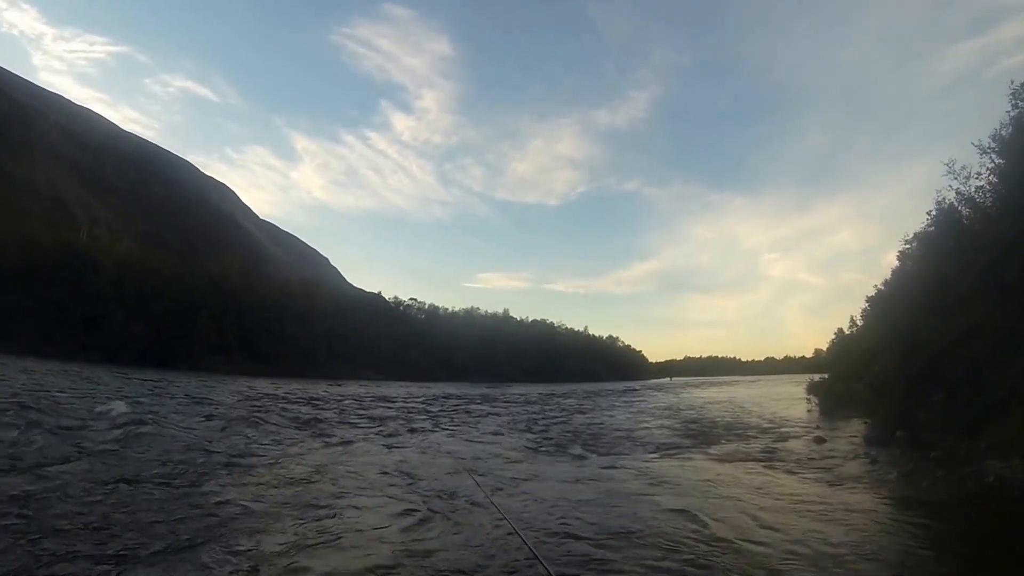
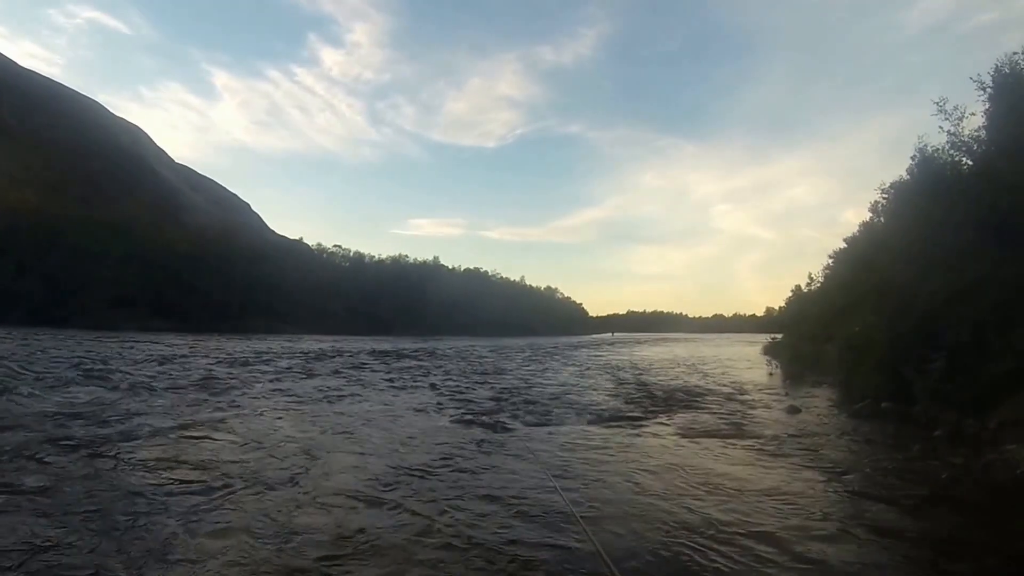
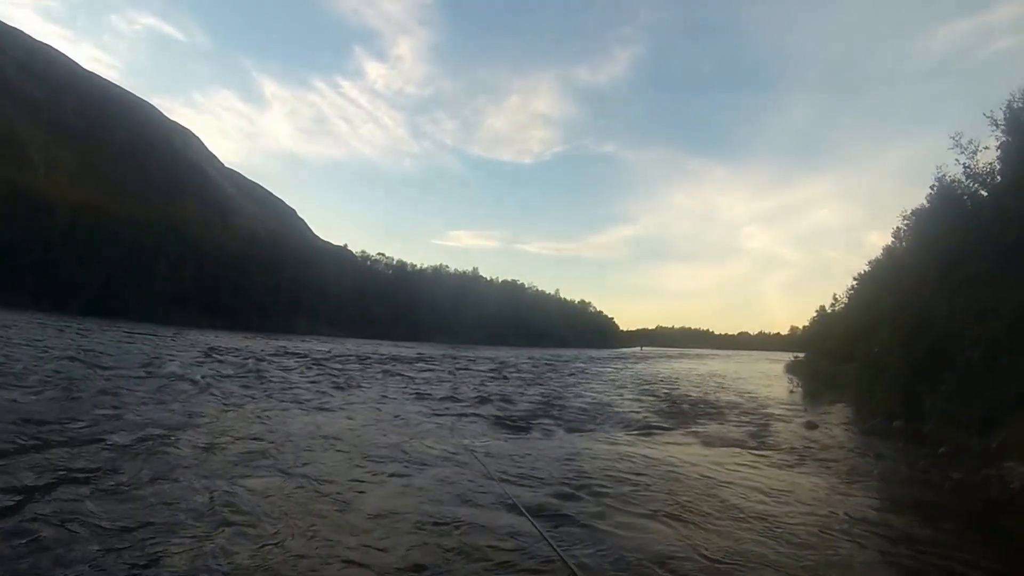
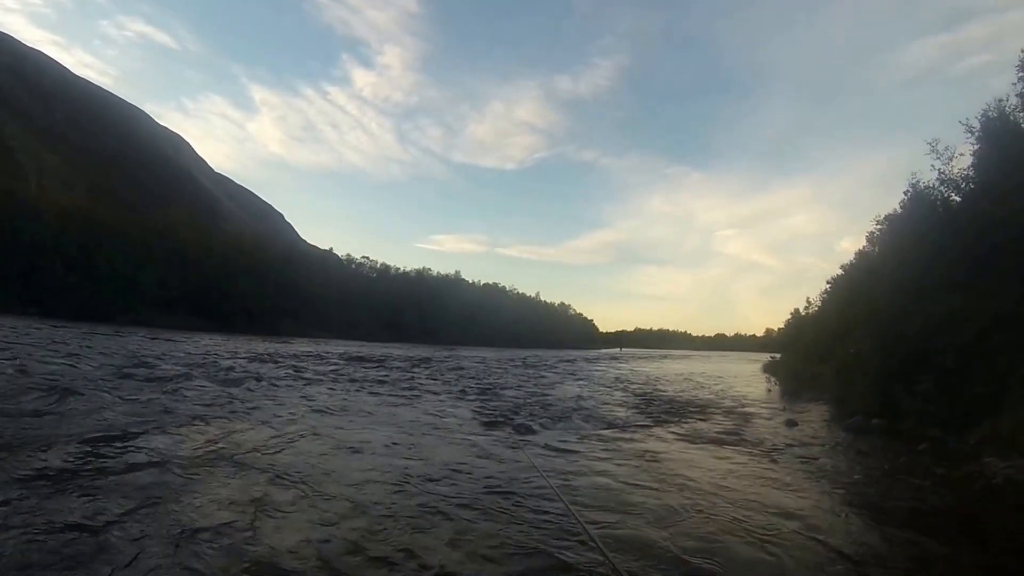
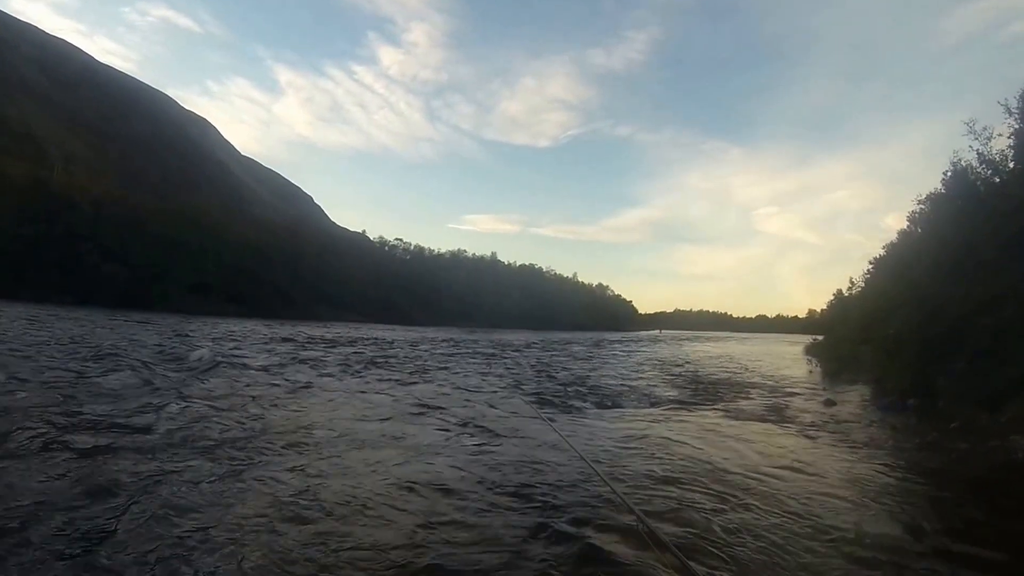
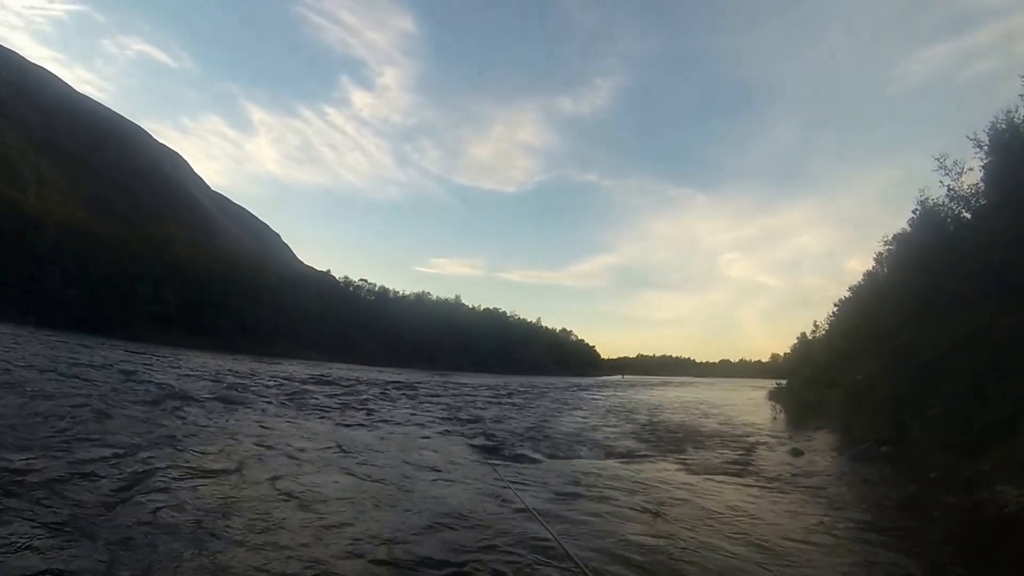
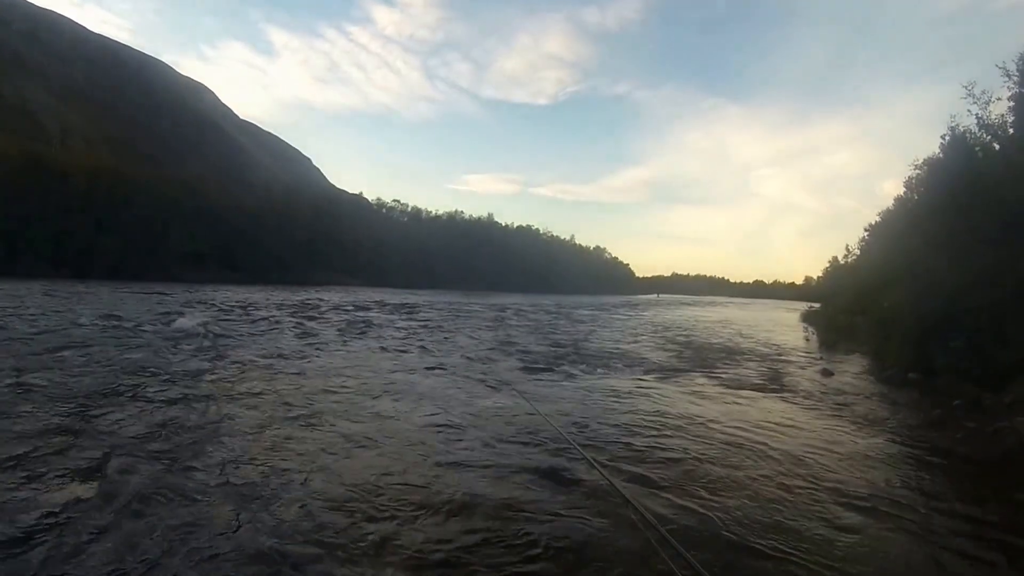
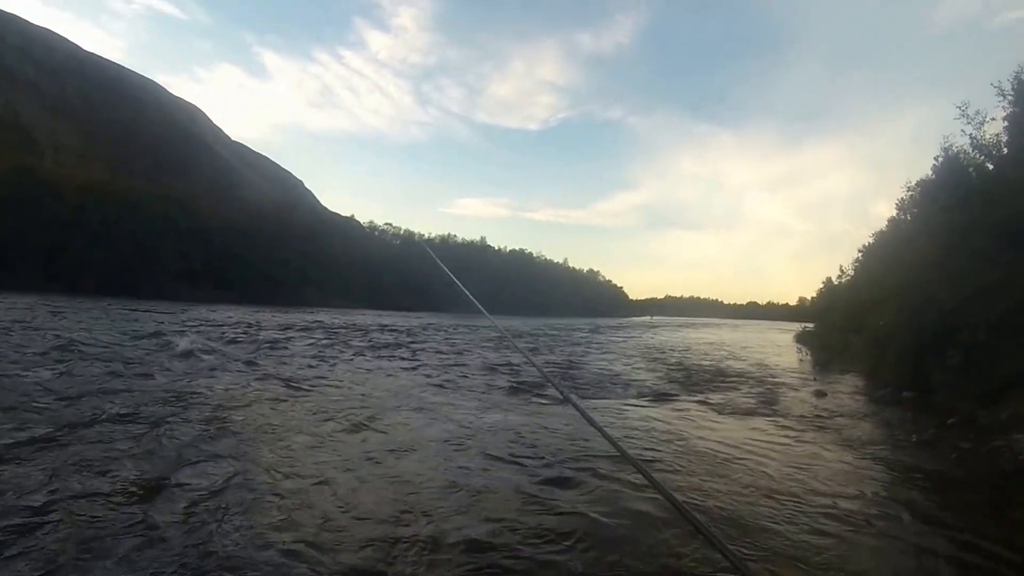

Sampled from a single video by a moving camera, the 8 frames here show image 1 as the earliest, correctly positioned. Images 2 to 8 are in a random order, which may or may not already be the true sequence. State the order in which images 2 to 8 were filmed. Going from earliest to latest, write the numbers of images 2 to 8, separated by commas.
5, 7, 8, 3, 6, 4, 2
